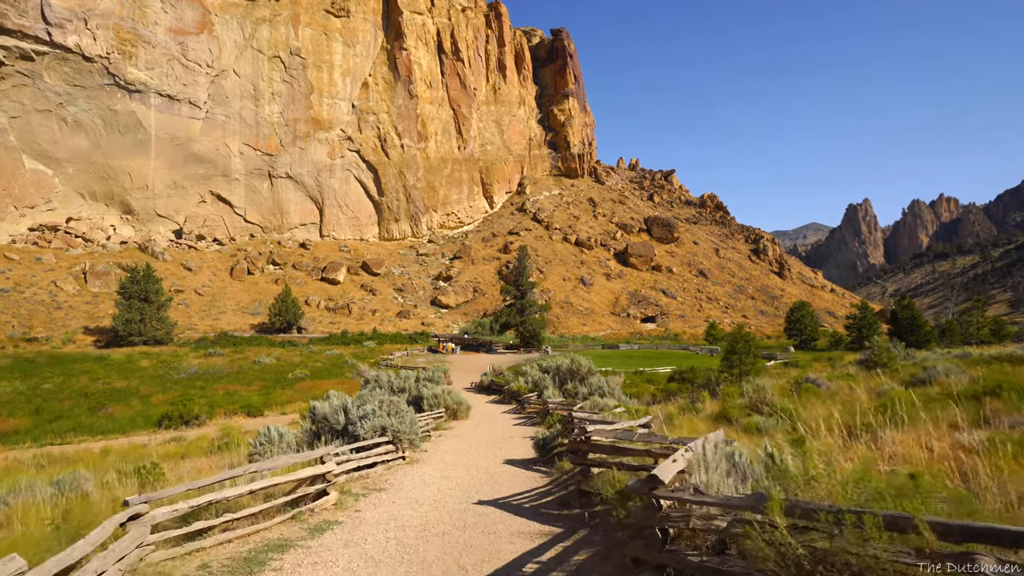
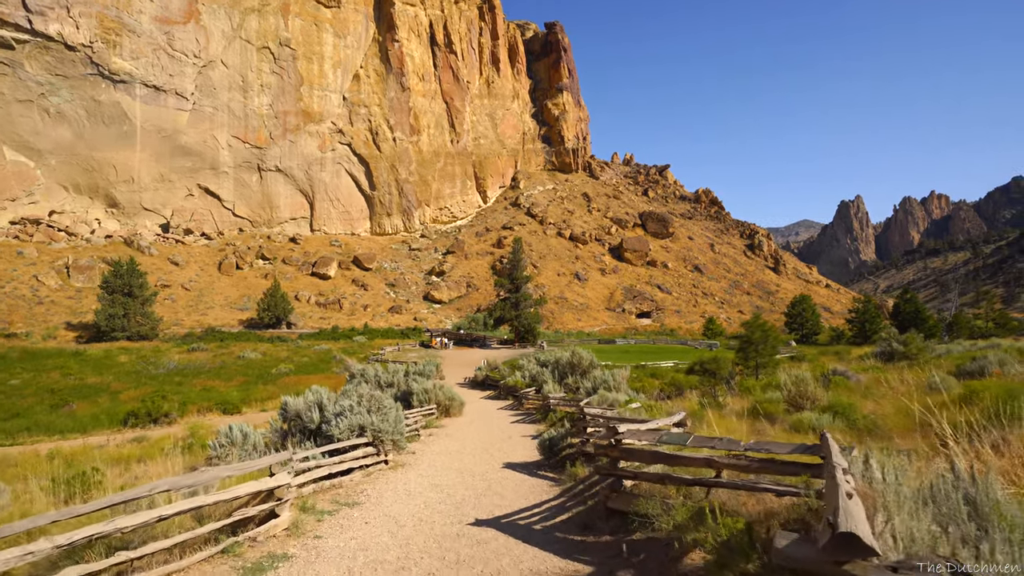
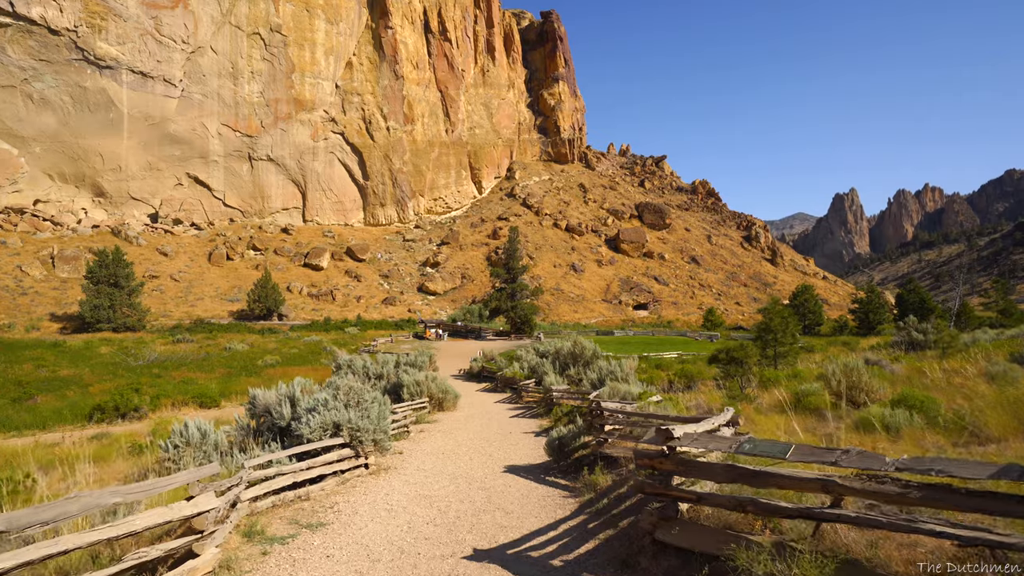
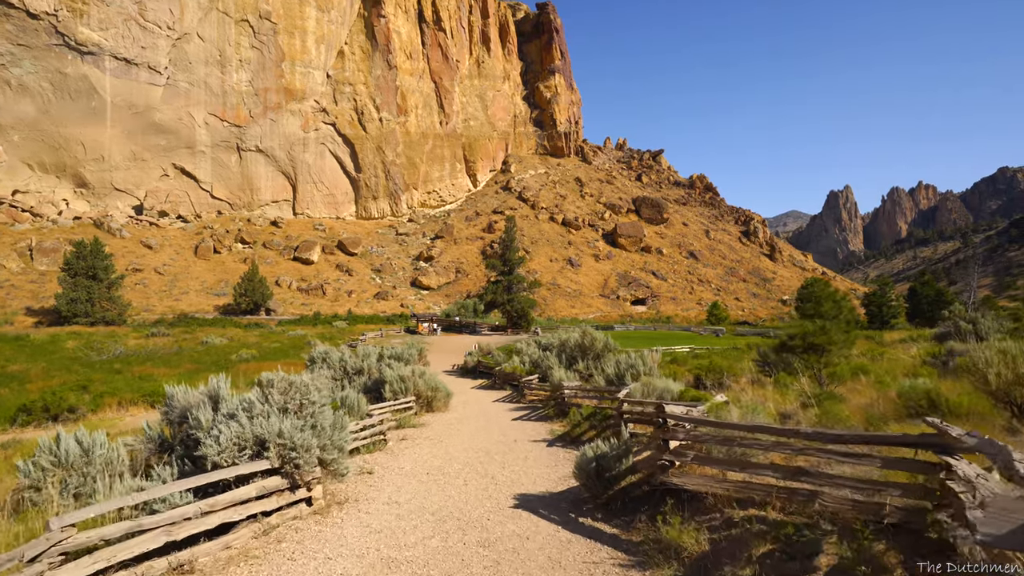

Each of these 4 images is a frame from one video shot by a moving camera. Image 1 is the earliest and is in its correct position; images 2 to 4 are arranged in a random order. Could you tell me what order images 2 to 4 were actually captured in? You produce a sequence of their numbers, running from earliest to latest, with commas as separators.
2, 3, 4
